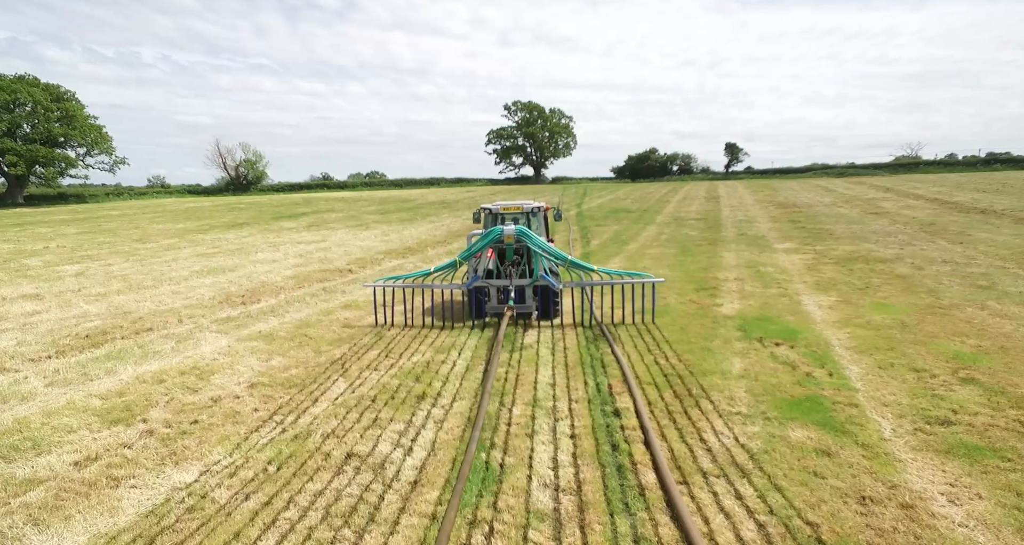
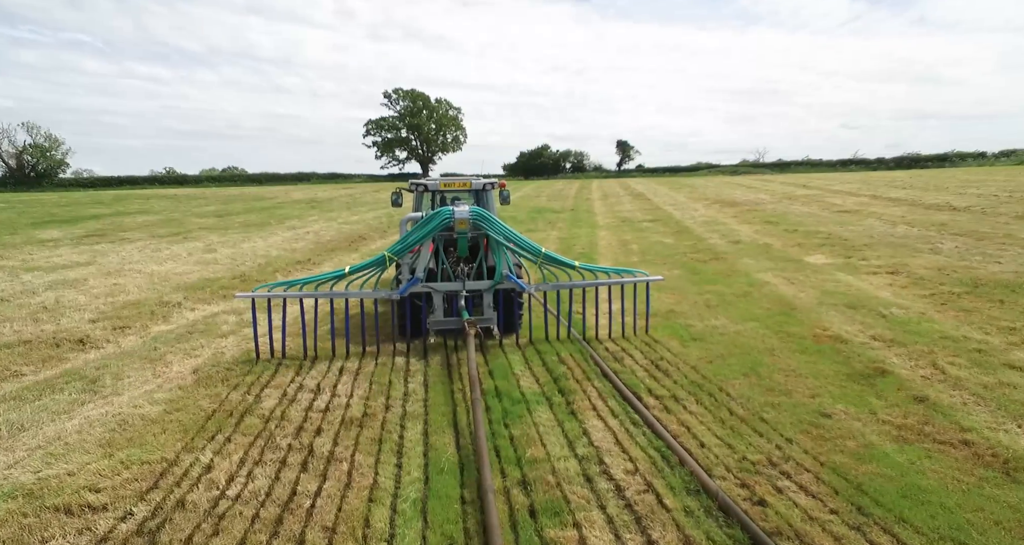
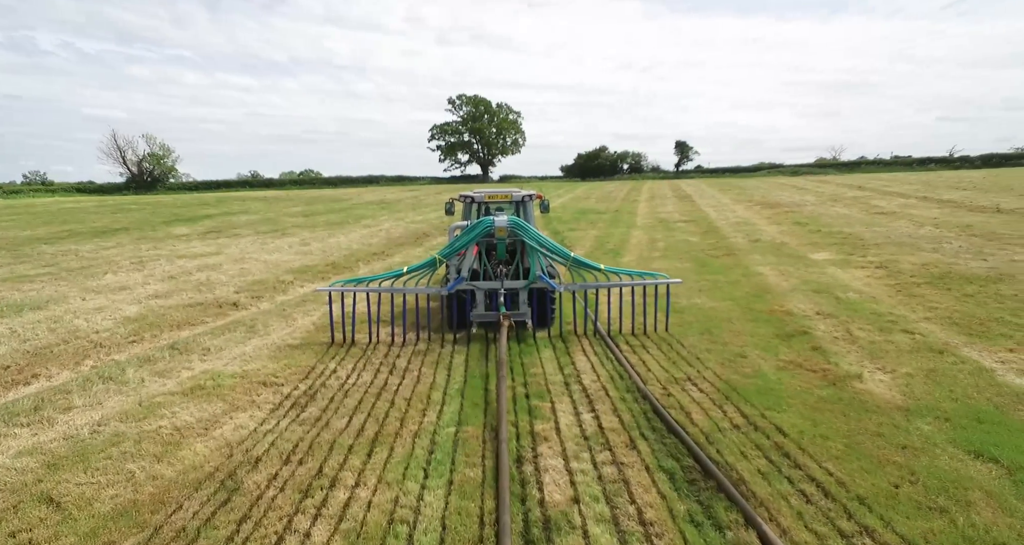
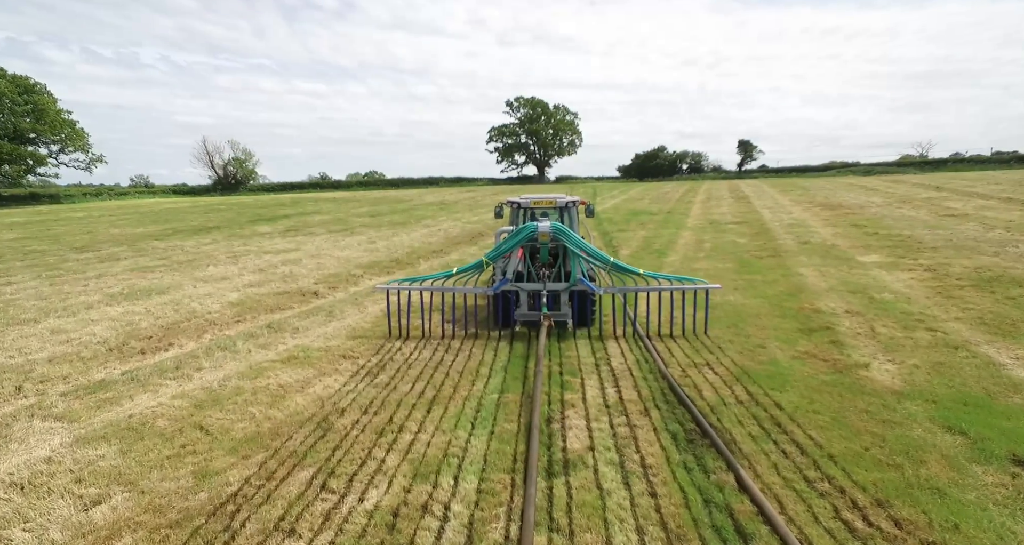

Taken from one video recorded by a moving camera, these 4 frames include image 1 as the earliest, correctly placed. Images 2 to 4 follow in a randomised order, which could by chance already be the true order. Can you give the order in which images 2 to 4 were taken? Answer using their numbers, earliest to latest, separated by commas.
4, 3, 2
